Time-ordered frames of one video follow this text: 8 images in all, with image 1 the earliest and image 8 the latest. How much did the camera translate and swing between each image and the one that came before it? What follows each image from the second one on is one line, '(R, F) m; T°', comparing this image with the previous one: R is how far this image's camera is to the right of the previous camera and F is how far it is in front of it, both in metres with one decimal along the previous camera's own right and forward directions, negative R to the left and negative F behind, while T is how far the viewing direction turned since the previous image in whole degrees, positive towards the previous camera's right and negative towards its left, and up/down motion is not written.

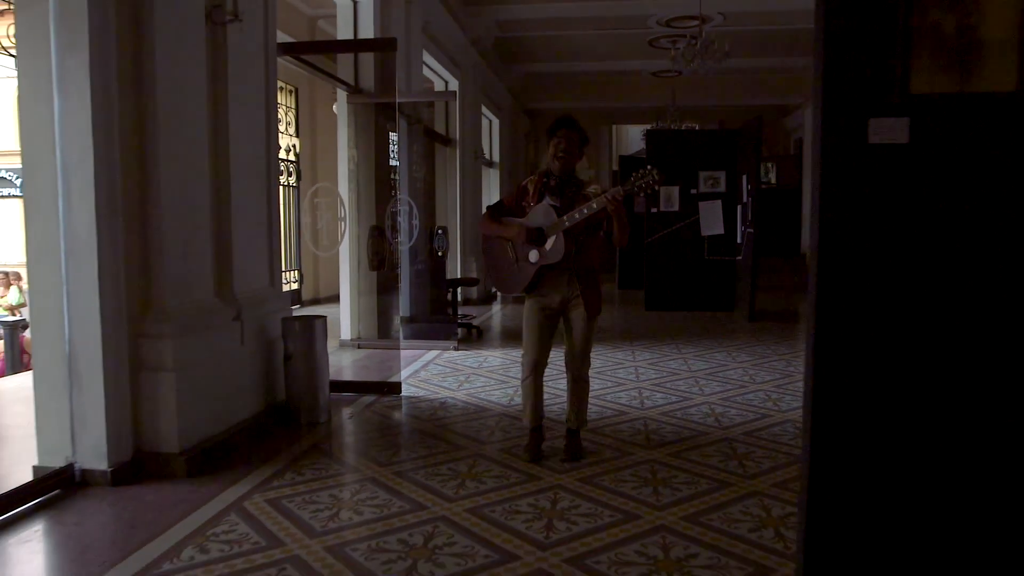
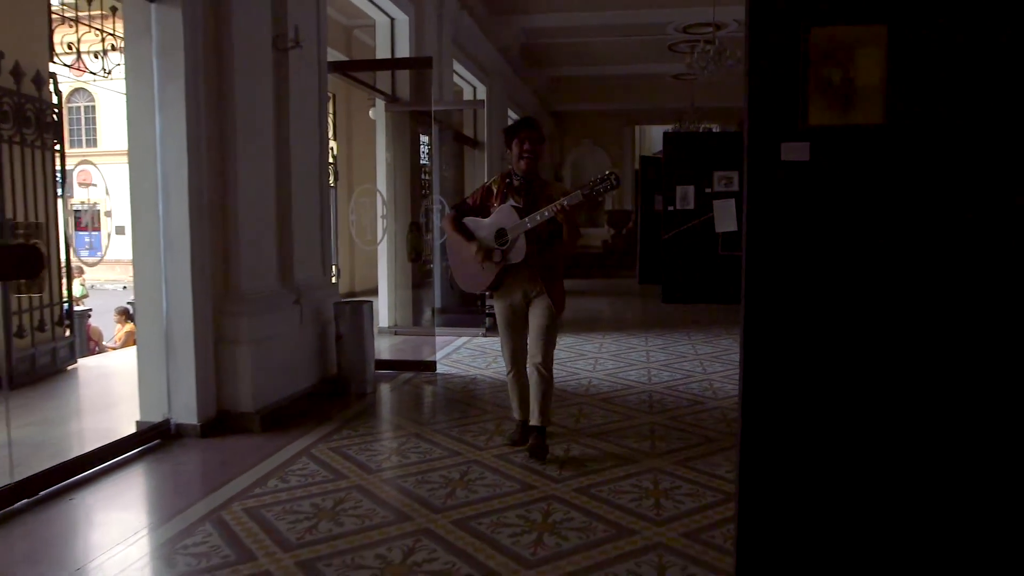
(0.0, -0.6) m; -2°
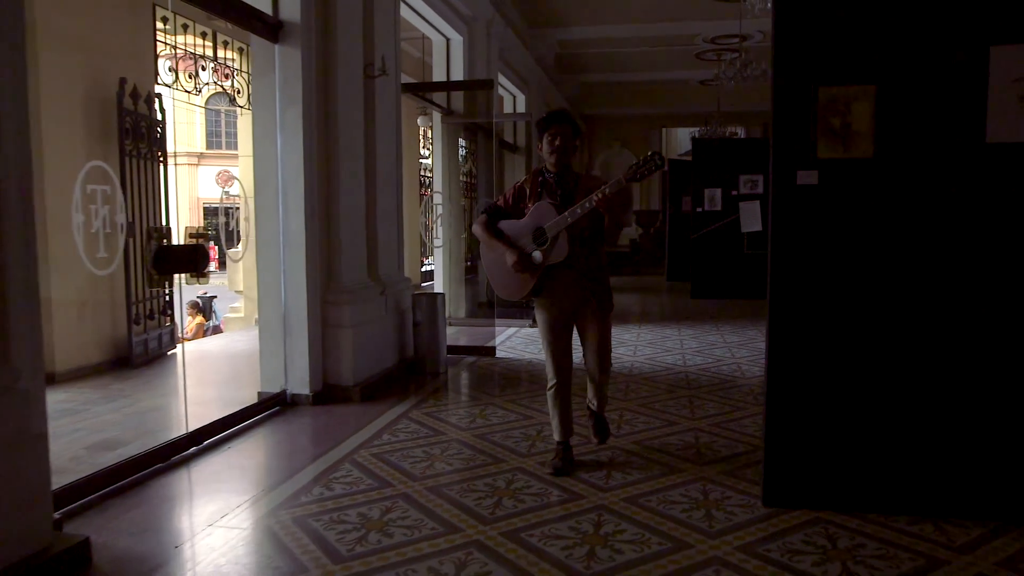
(-0.2, -0.8) m; -2°
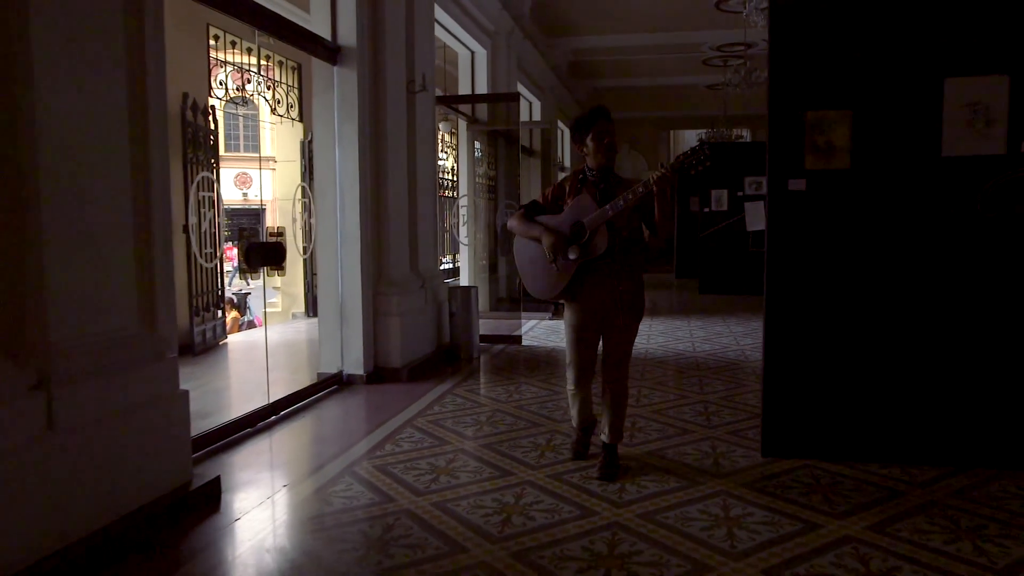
(-0.2, -0.7) m; 0°
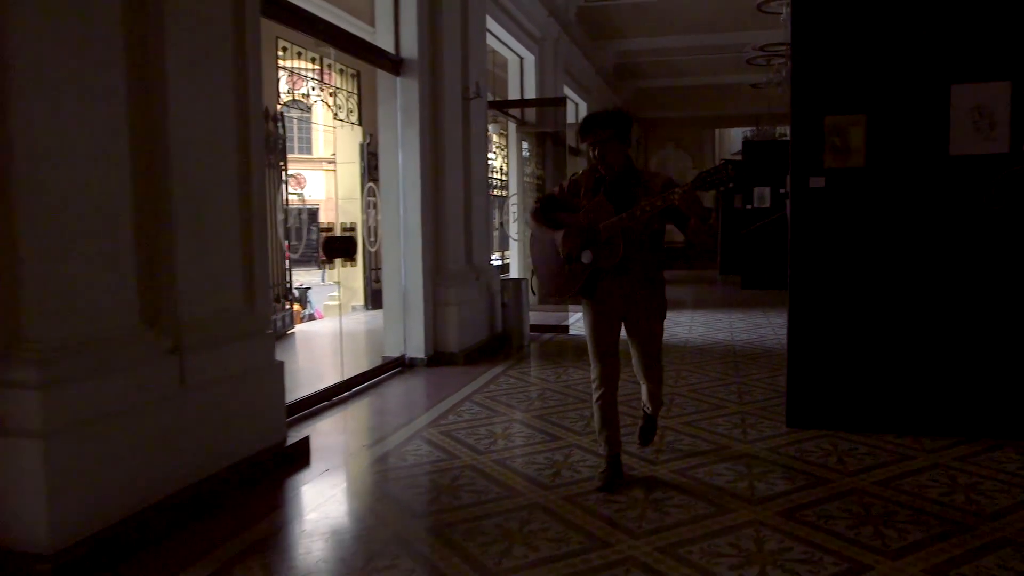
(0.0, -0.5) m; -3°
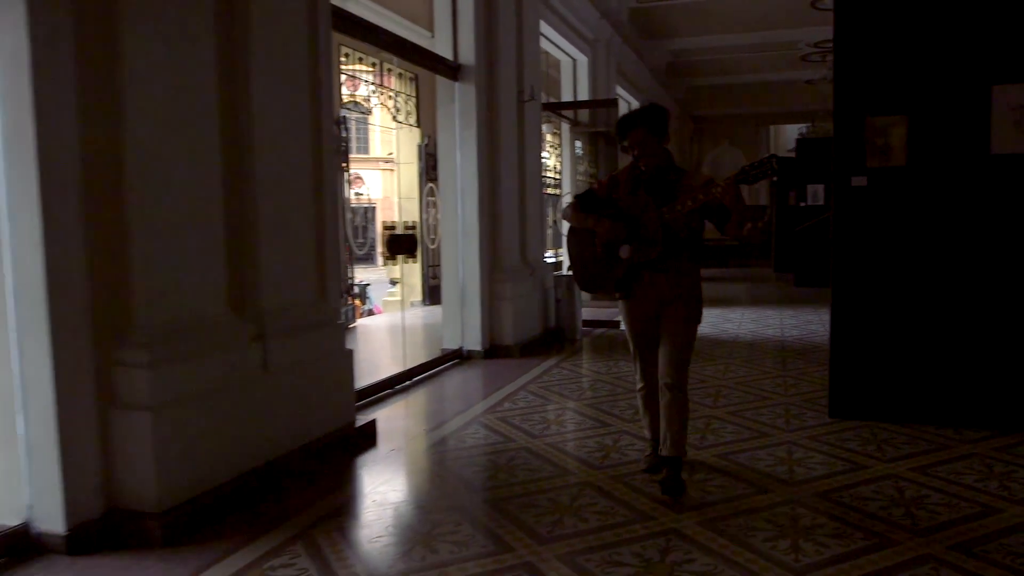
(0.0, -0.3) m; -4°
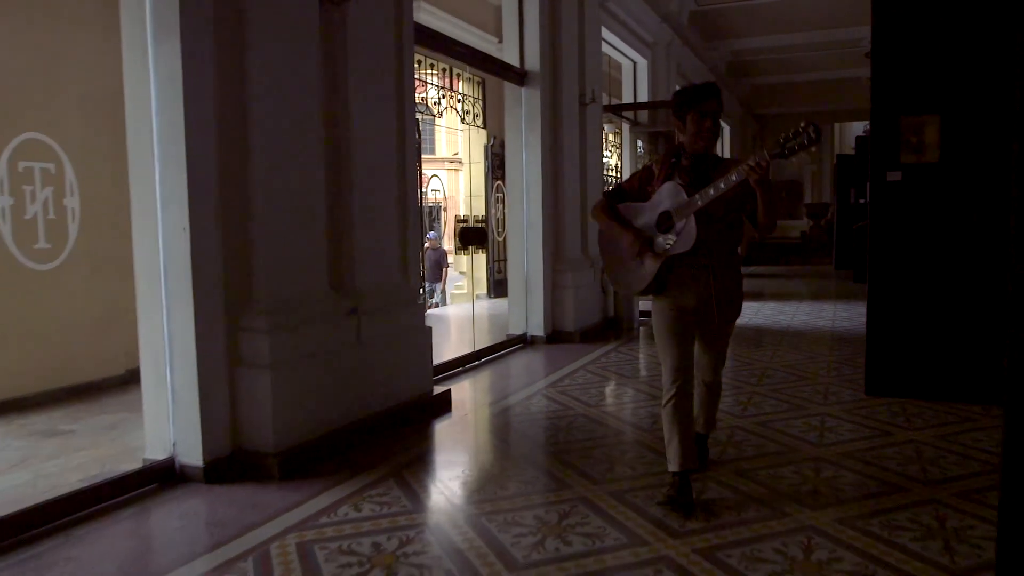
(0.0, -0.5) m; -4°
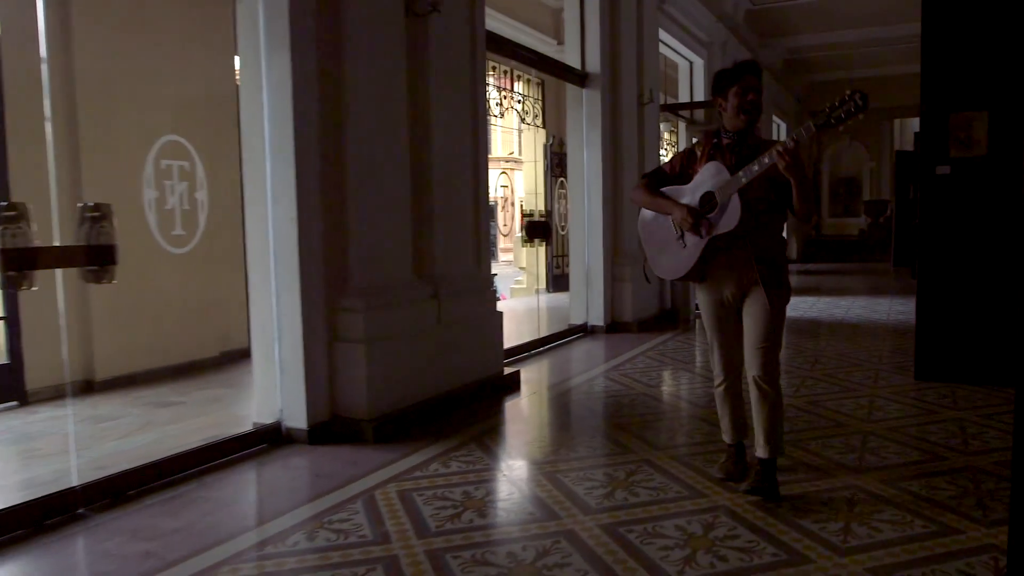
(-0.1, -0.4) m; -4°
